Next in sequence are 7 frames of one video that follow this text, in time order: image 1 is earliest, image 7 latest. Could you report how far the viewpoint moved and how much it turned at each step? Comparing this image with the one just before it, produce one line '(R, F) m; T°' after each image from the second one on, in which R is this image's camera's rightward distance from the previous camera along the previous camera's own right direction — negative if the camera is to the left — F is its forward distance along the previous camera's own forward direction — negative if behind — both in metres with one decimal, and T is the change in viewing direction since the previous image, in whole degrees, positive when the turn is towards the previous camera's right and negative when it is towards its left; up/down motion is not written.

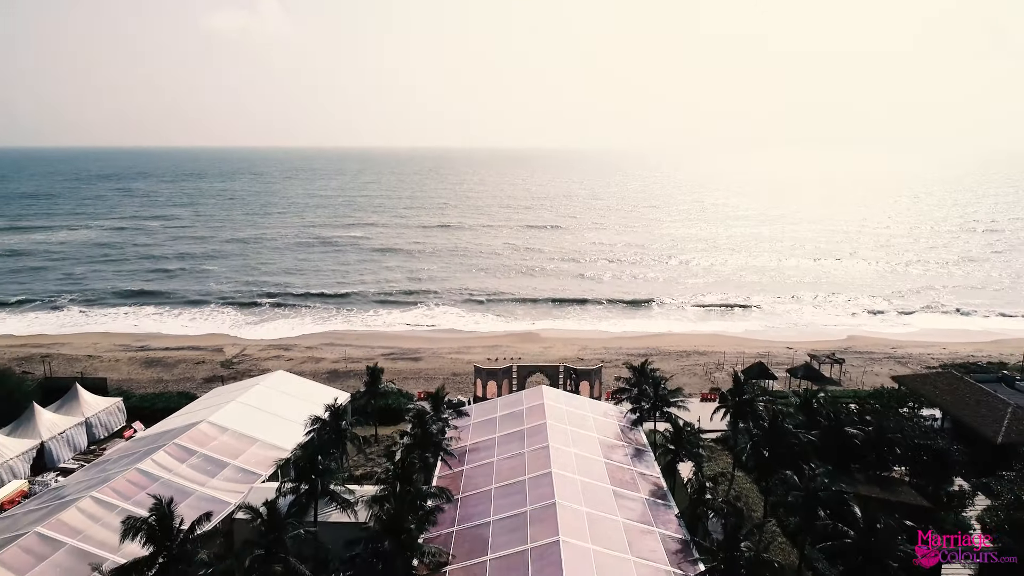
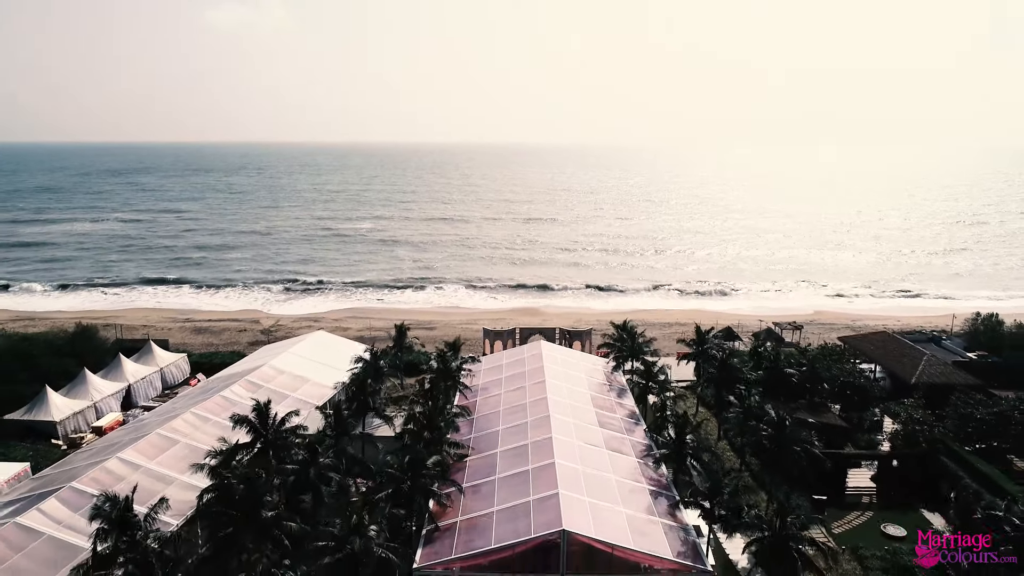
(-0.1, -6.6) m; 0°
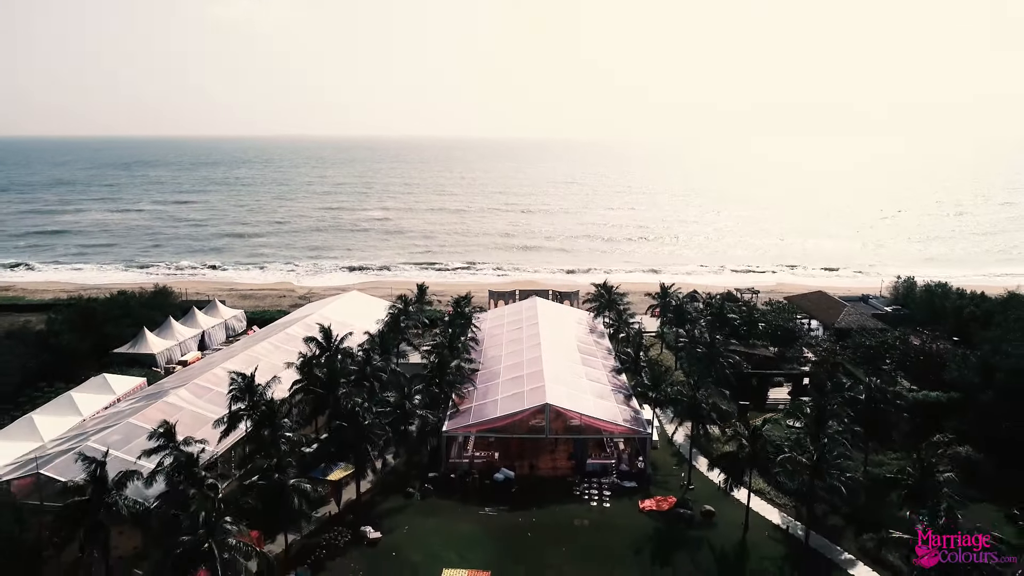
(+0.1, -8.8) m; 0°
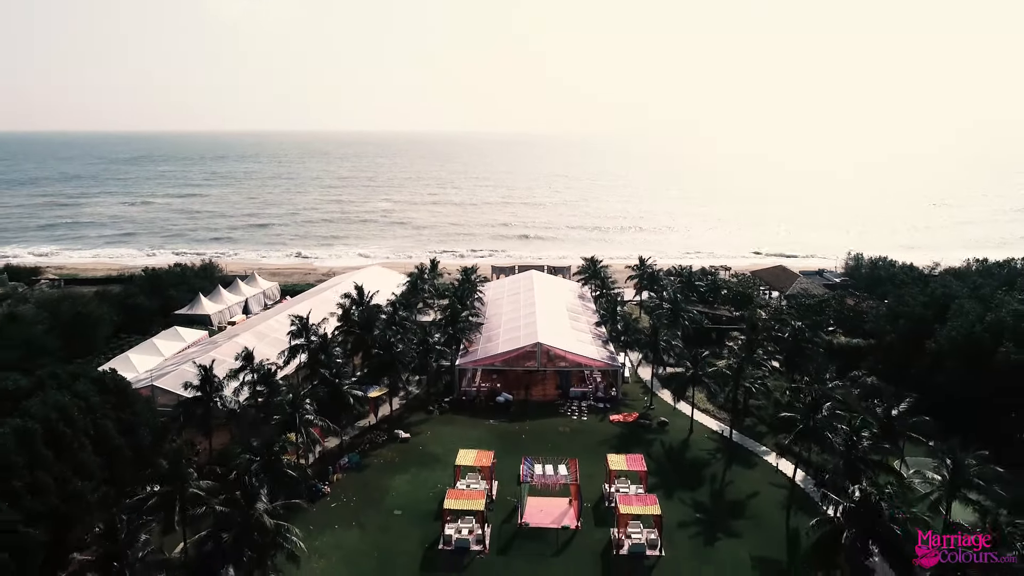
(+0.1, -7.5) m; 0°
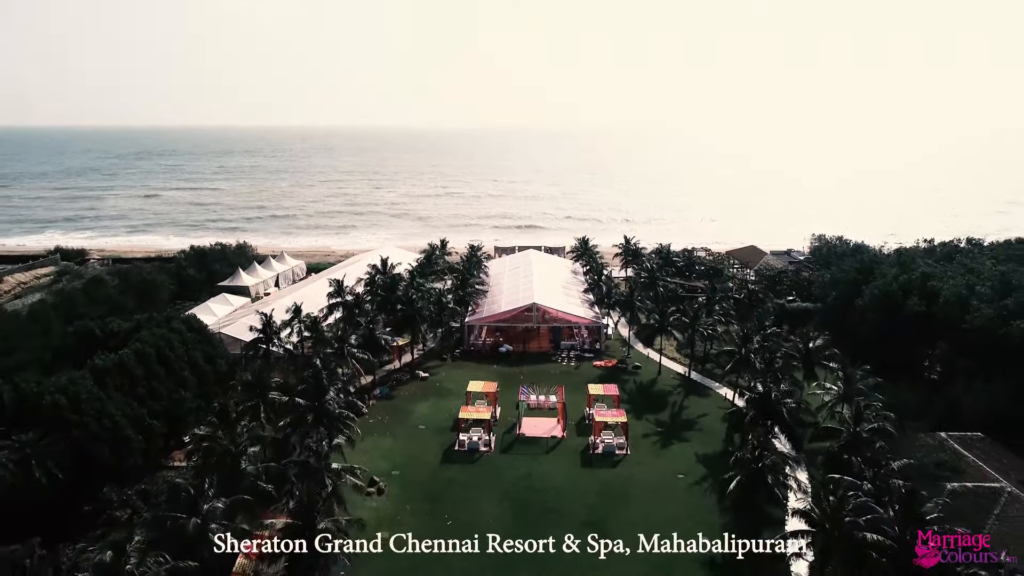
(+0.1, -7.1) m; 0°
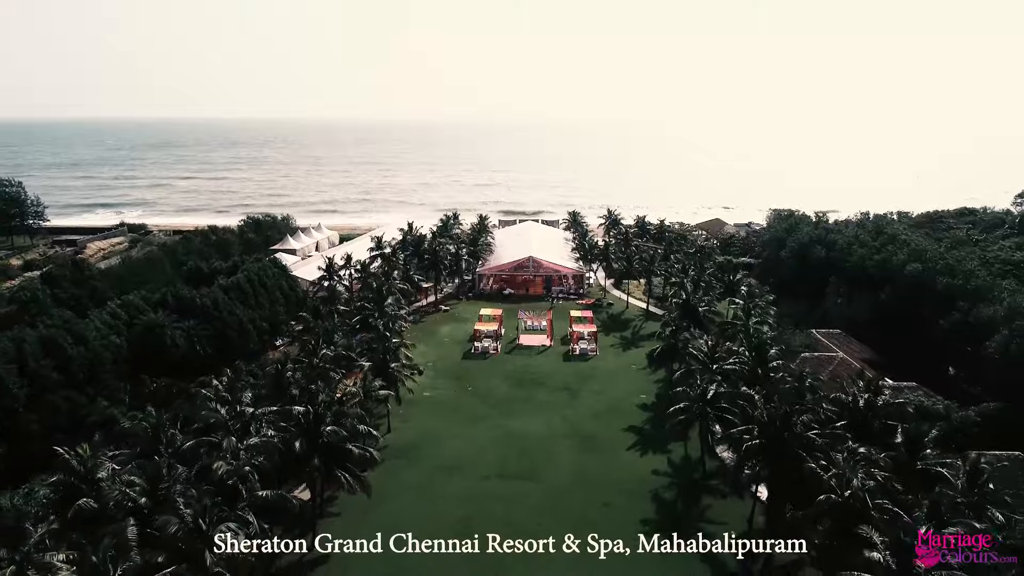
(0.0, -11.8) m; 0°
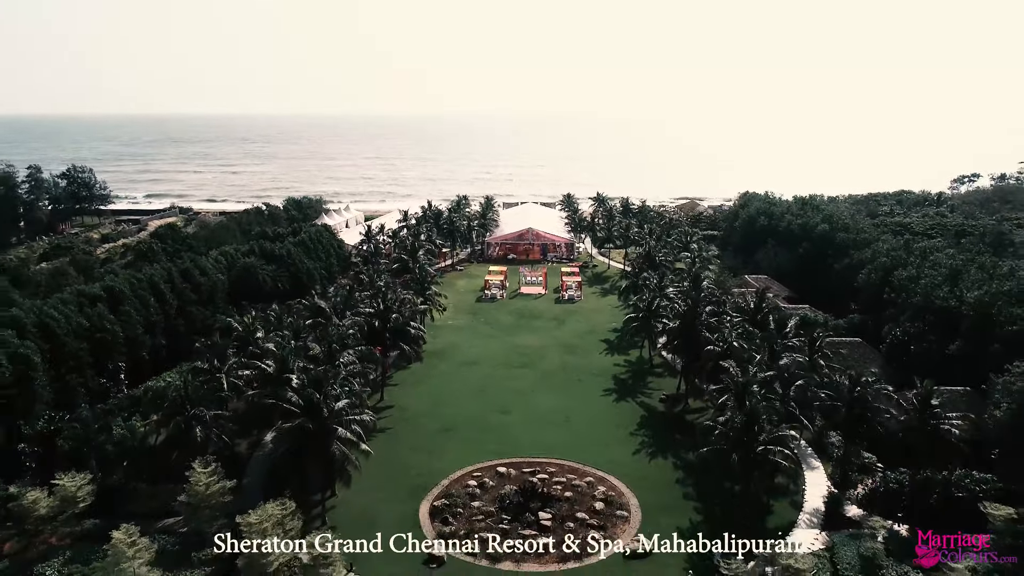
(0.0, -11.6) m; 0°
